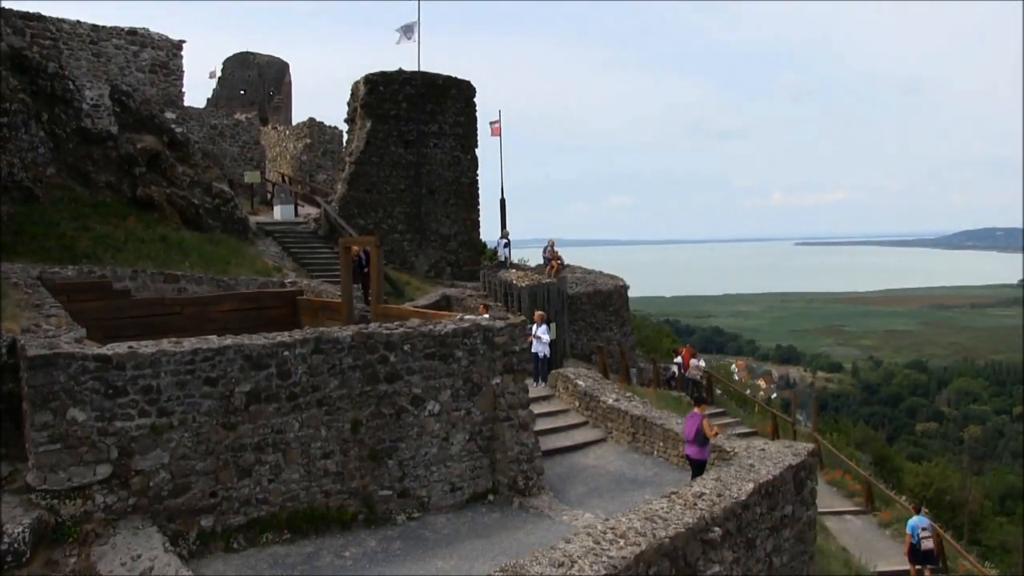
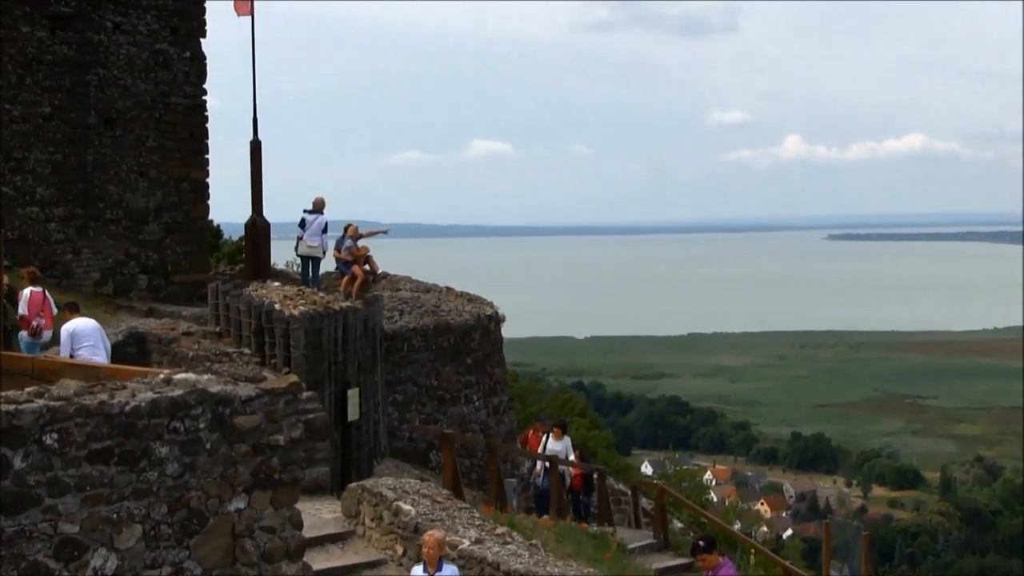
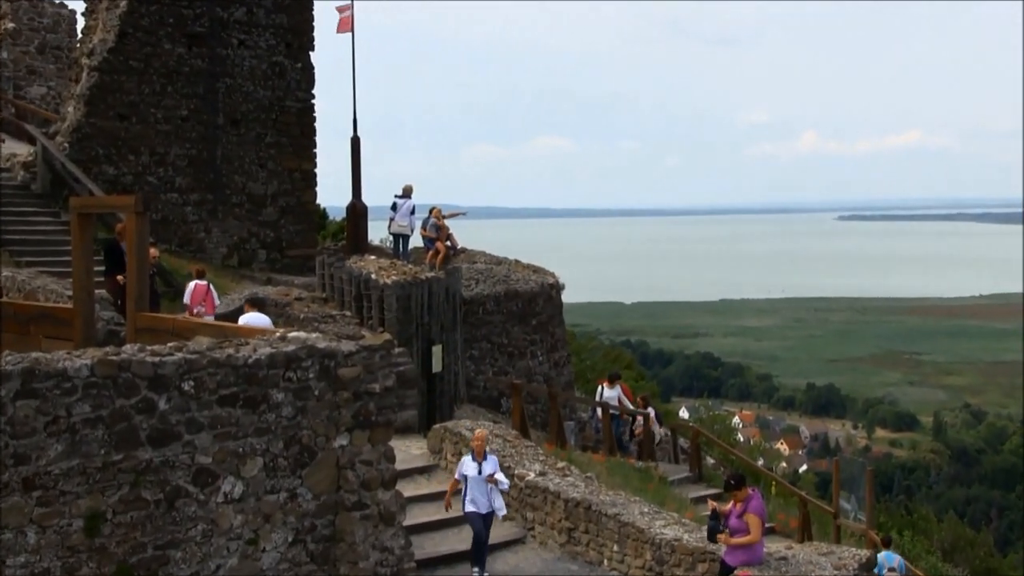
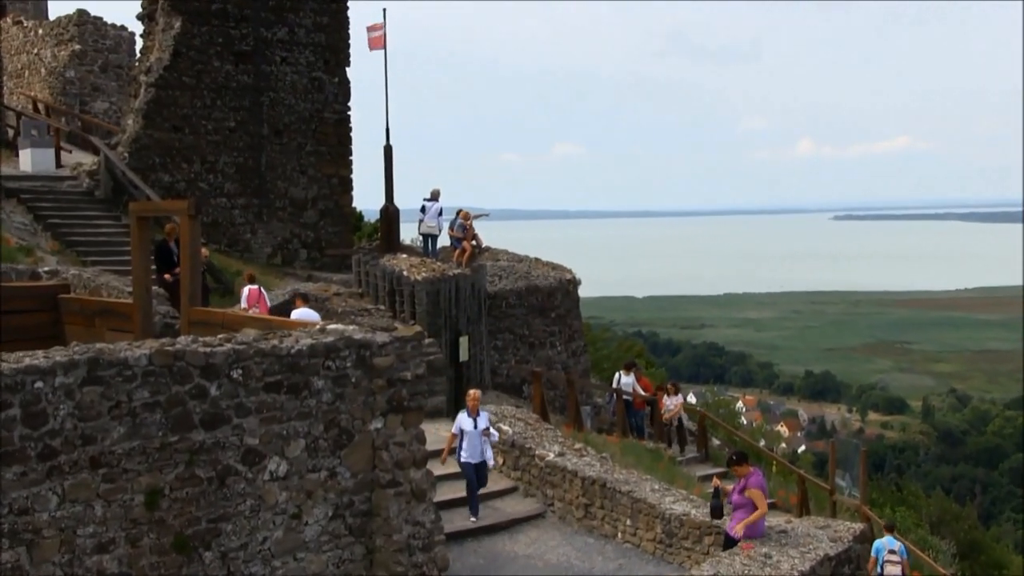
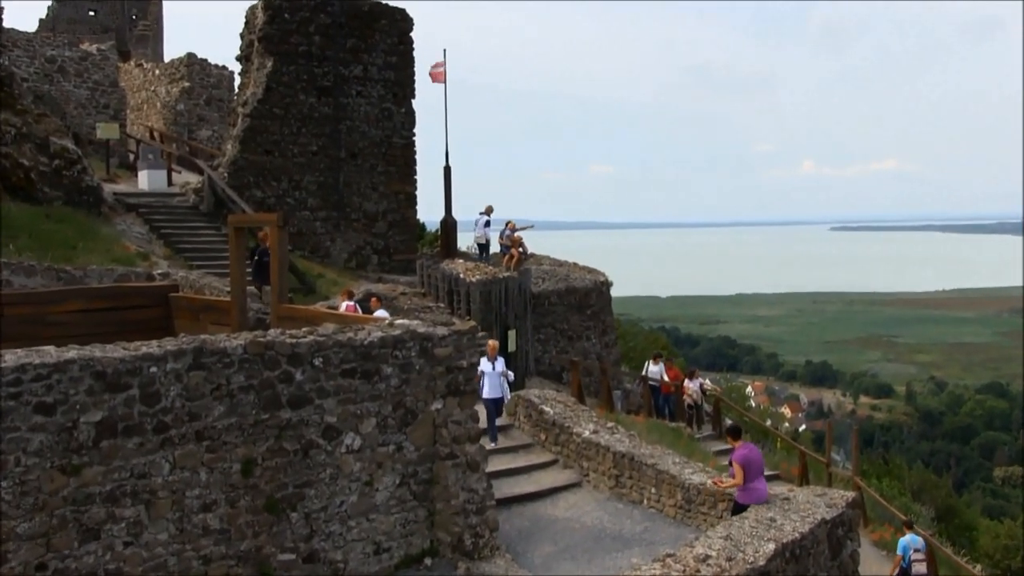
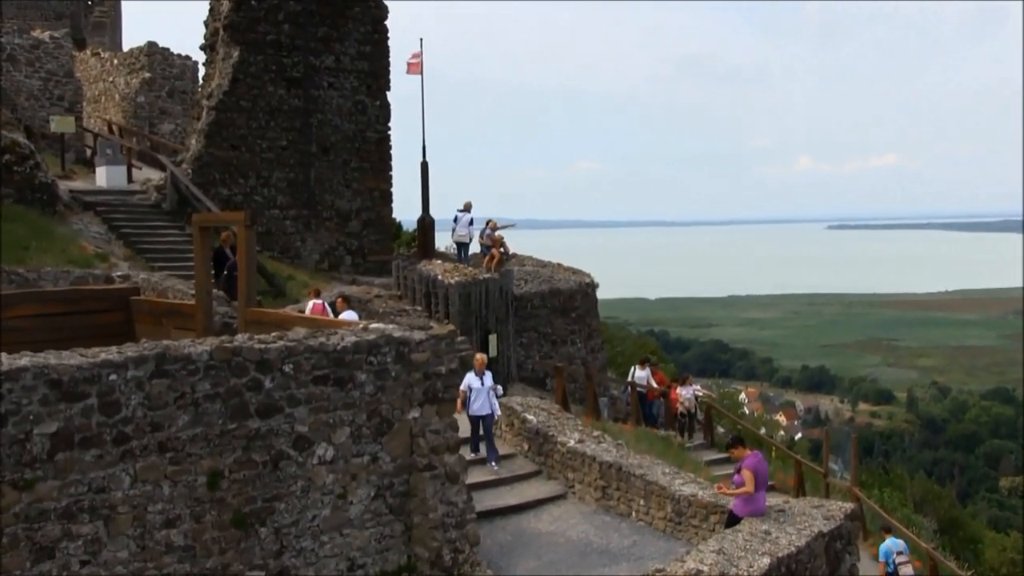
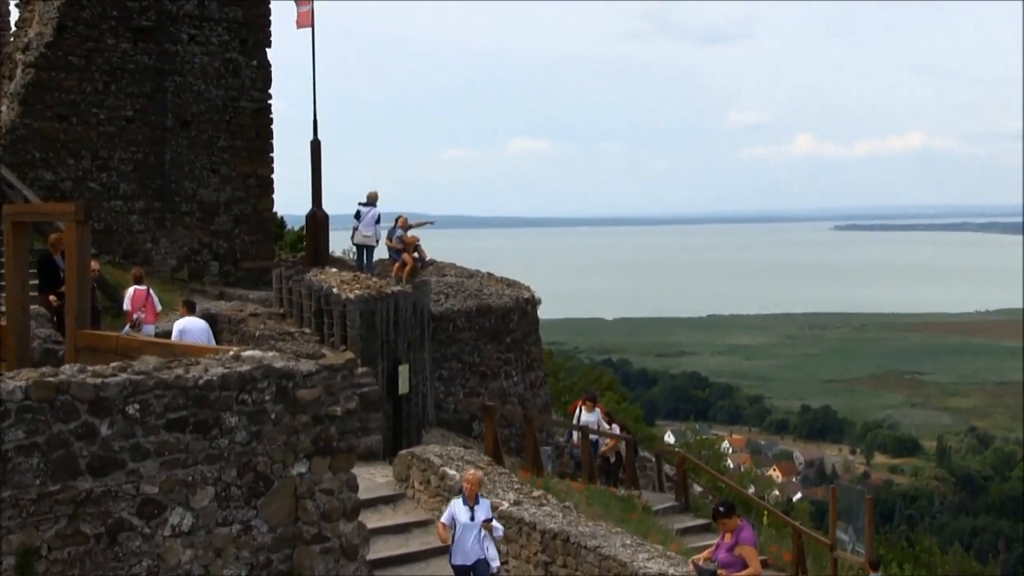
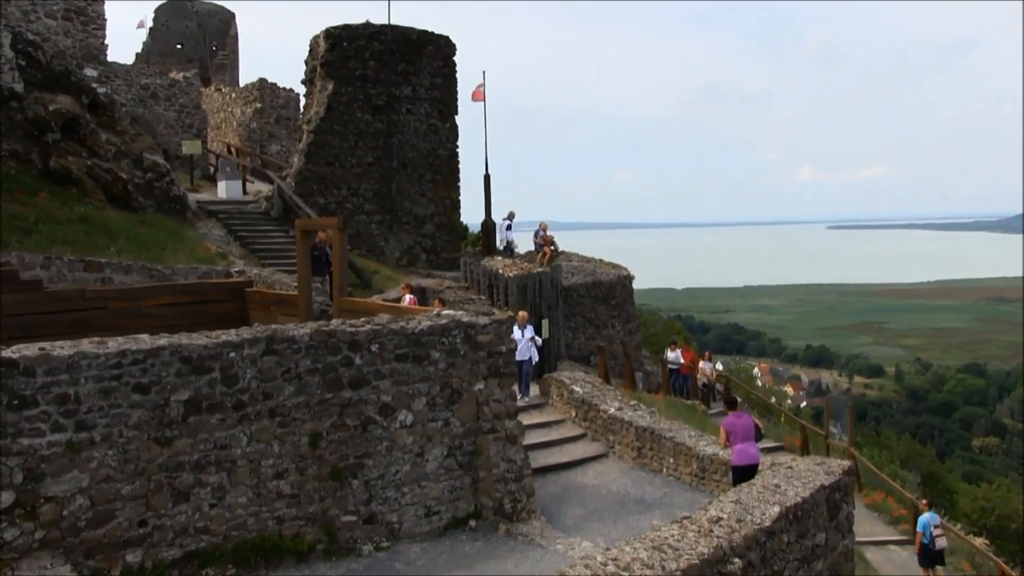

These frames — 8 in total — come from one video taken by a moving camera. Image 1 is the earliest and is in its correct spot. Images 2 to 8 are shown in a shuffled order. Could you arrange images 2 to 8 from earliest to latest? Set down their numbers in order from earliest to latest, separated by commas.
8, 5, 6, 4, 3, 7, 2
